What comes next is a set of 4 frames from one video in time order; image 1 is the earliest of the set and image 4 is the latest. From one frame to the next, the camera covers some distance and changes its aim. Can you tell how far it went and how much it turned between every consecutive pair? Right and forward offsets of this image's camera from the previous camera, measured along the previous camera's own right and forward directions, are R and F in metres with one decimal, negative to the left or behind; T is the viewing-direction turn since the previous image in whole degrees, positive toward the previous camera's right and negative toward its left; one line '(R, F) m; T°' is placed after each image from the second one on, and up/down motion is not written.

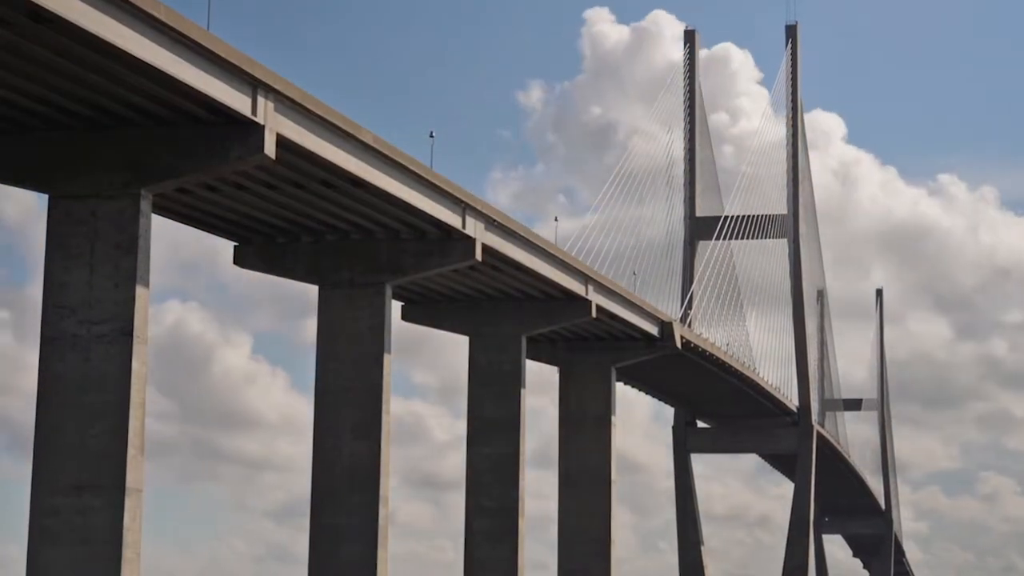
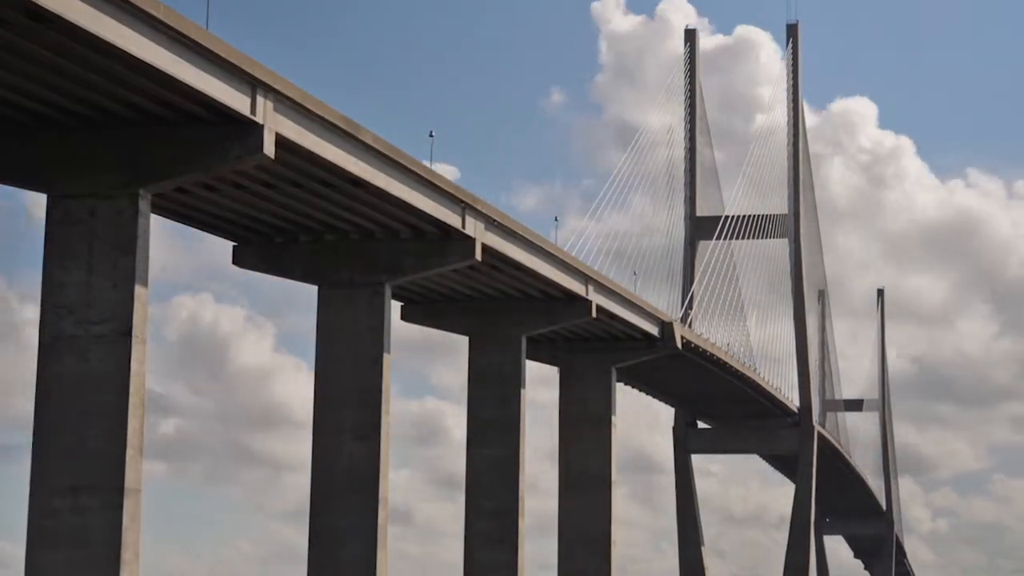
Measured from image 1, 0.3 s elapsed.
(+0.1, +0.1) m; 0°
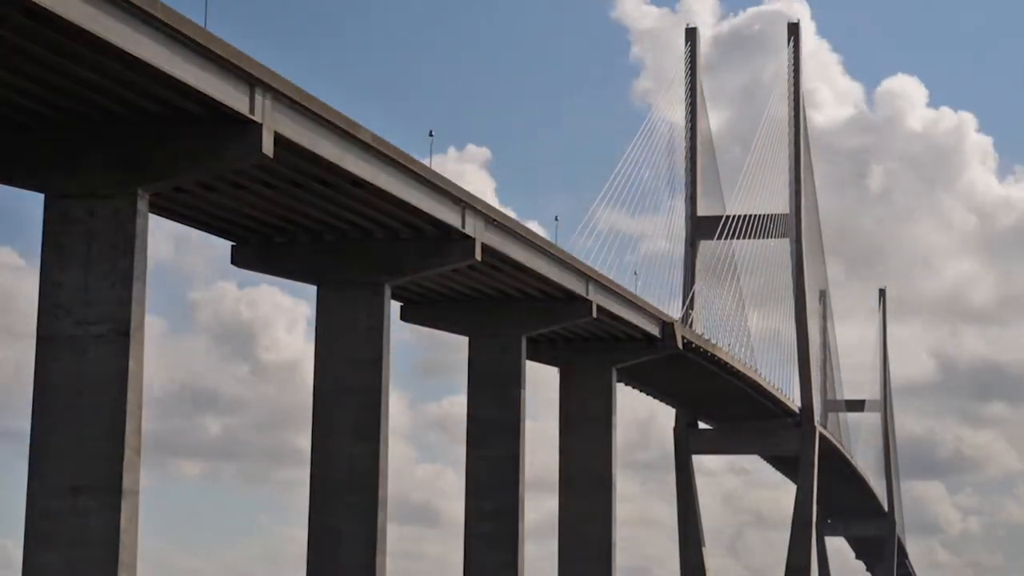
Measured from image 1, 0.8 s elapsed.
(0.0, +0.2) m; 0°
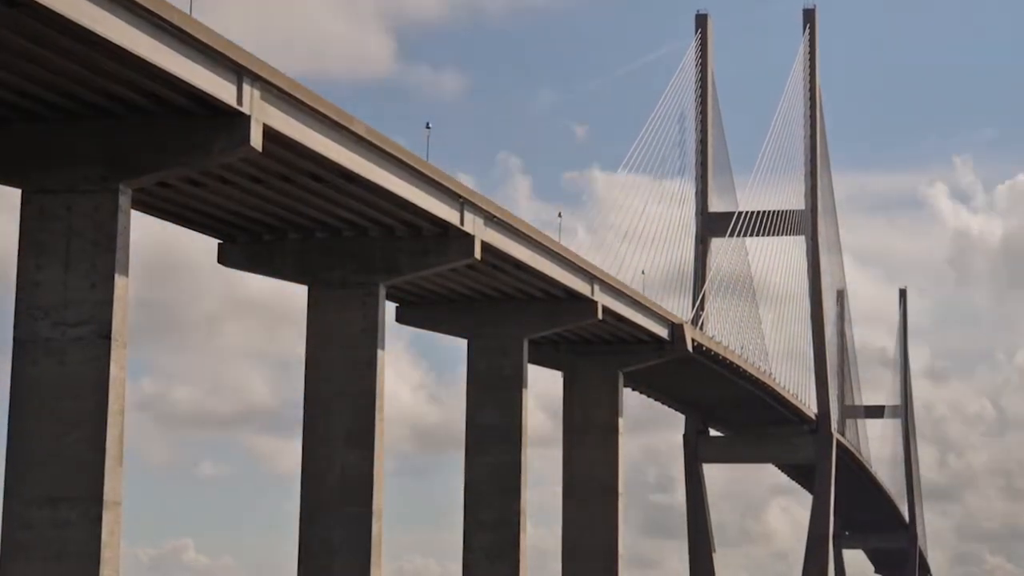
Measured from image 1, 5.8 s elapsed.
(+0.2, +1.8) m; 0°
